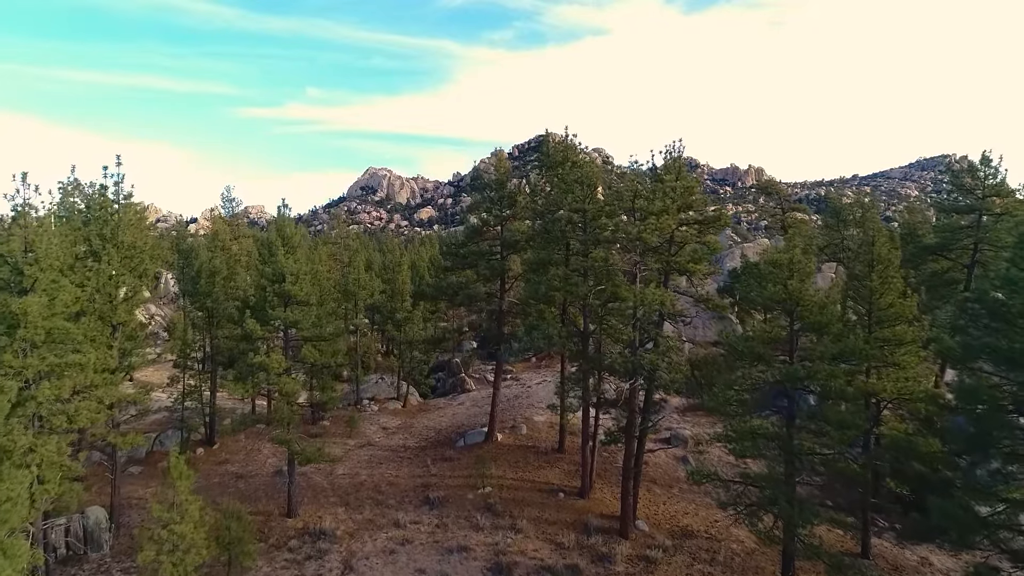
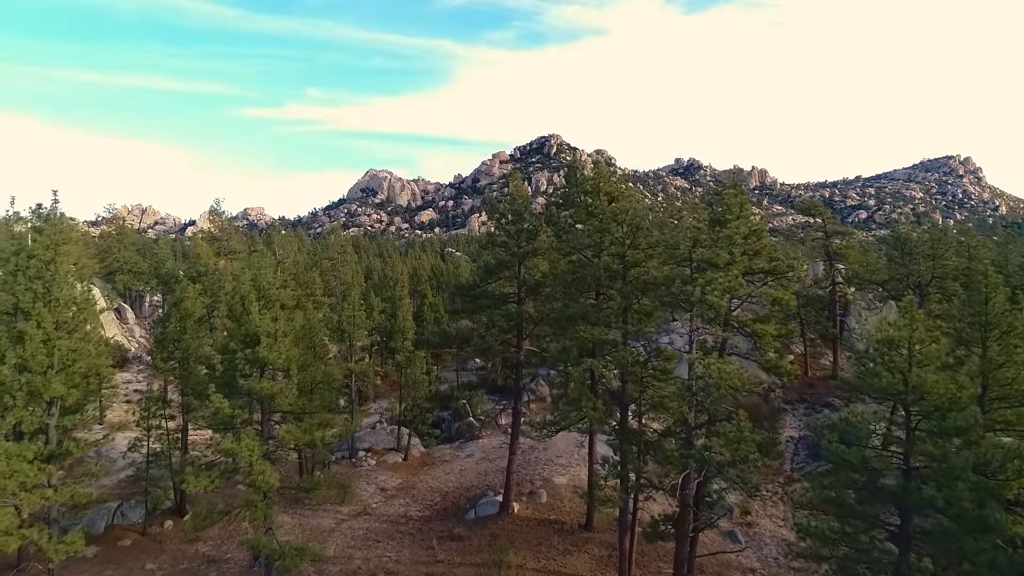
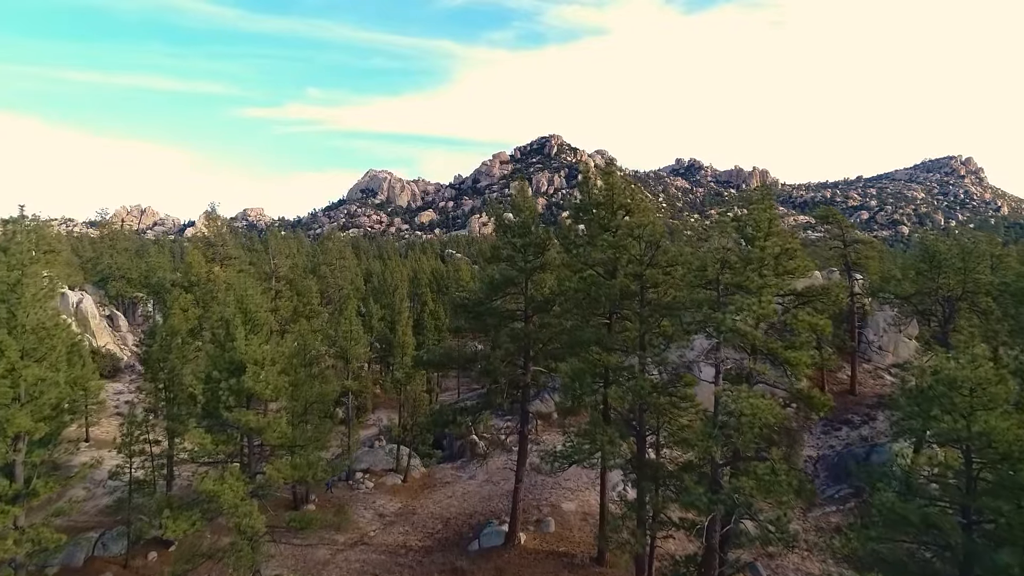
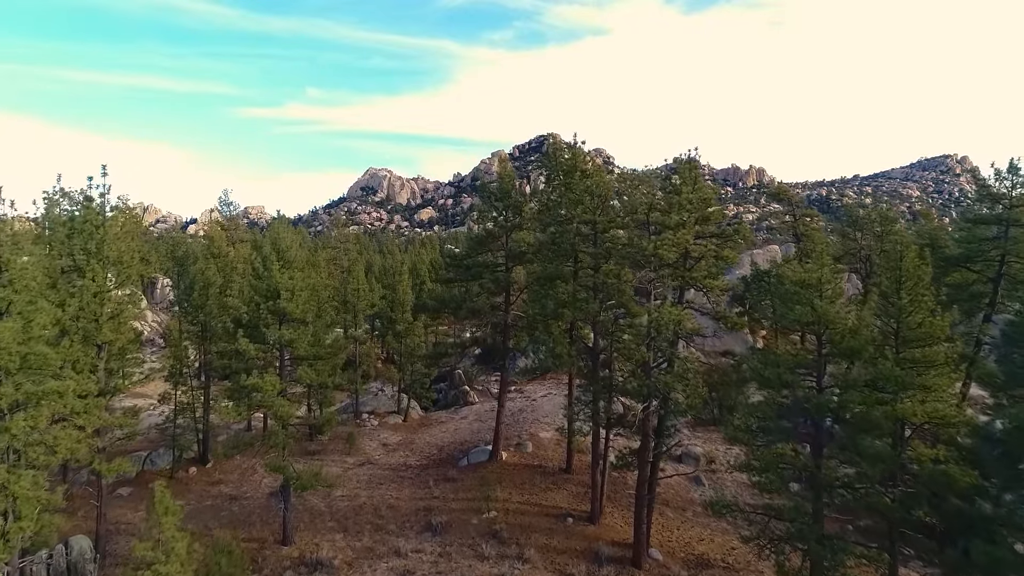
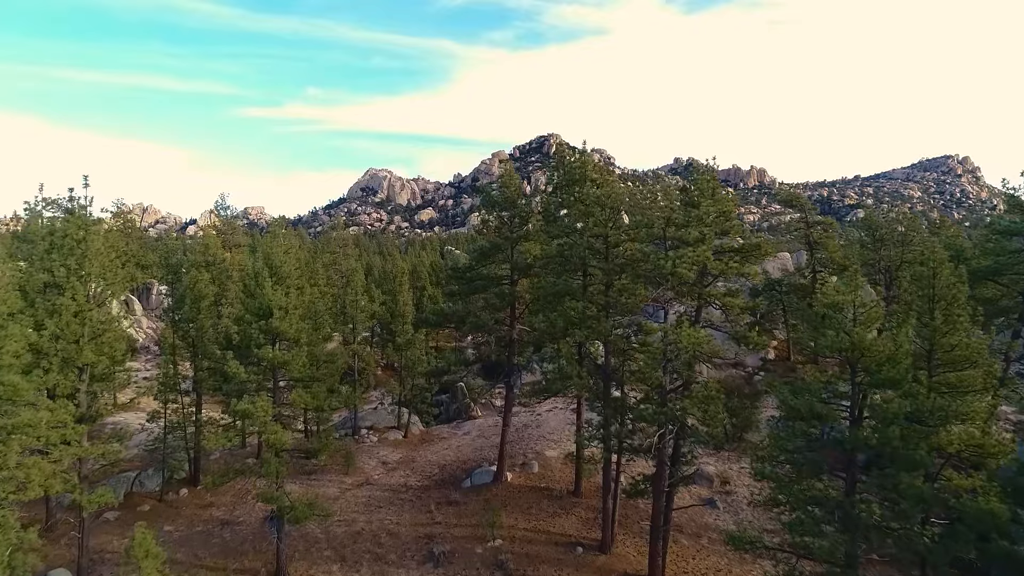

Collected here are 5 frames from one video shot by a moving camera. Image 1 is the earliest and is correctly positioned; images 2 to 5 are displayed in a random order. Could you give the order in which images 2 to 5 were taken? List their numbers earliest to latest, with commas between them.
4, 5, 2, 3
